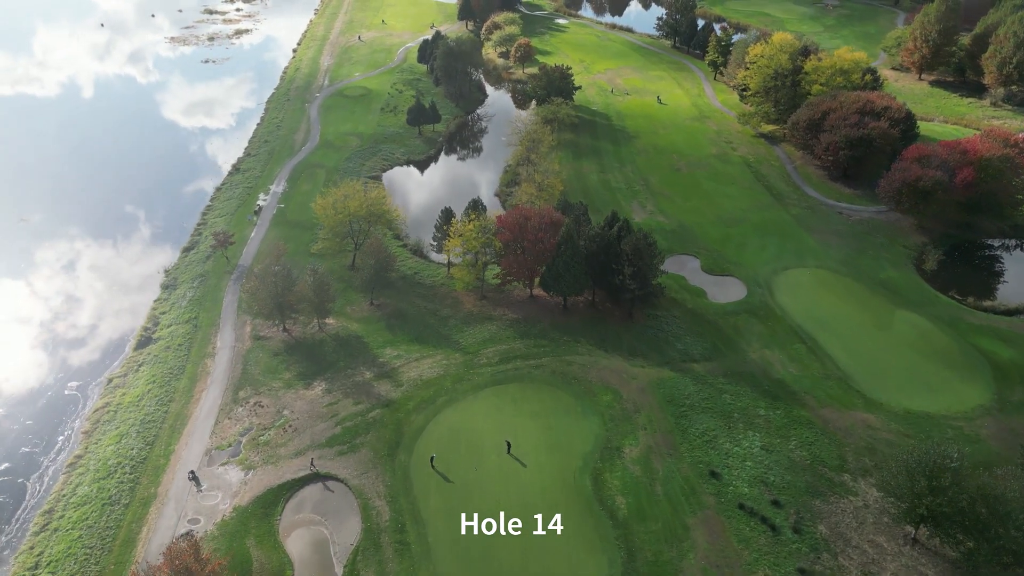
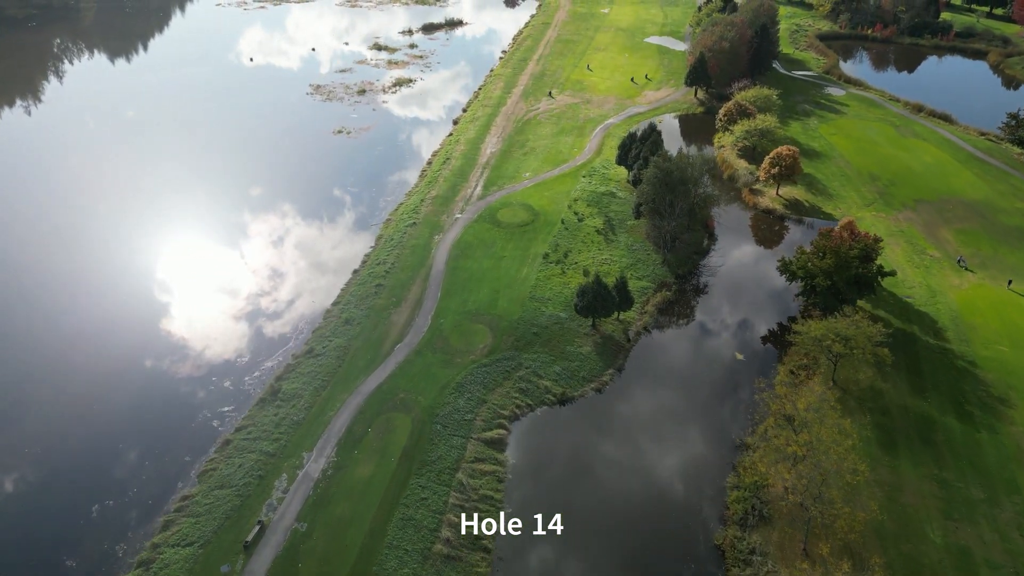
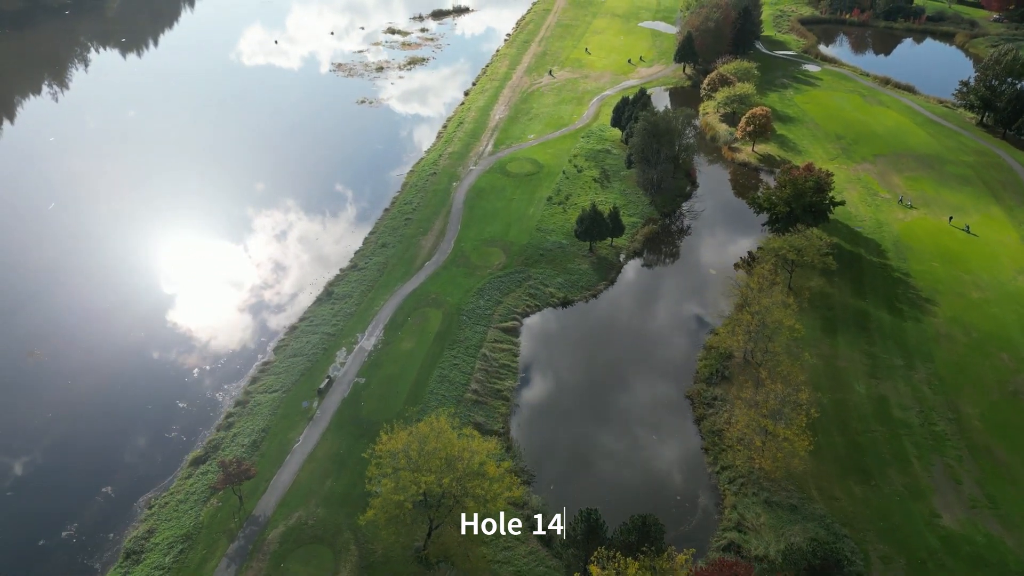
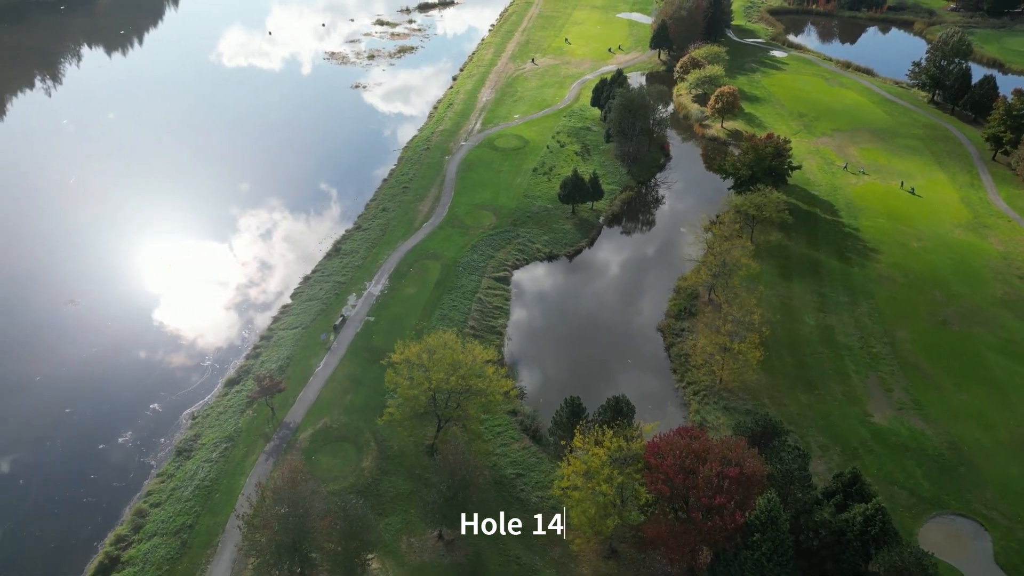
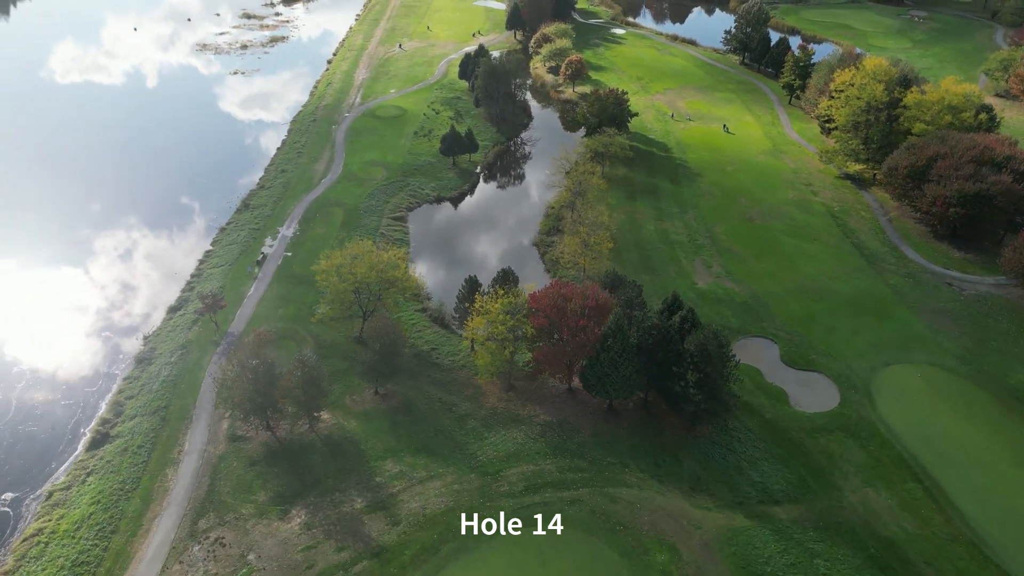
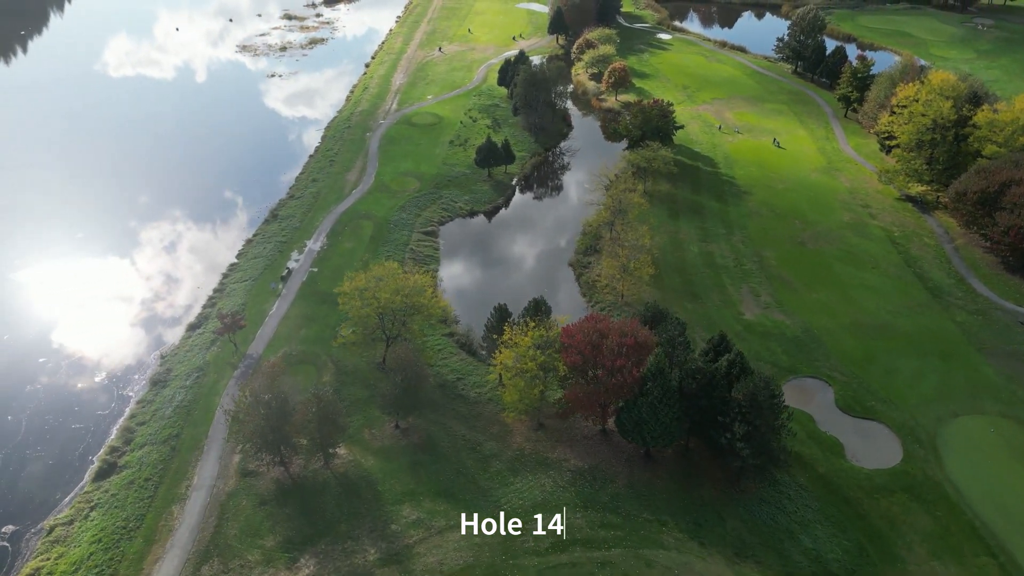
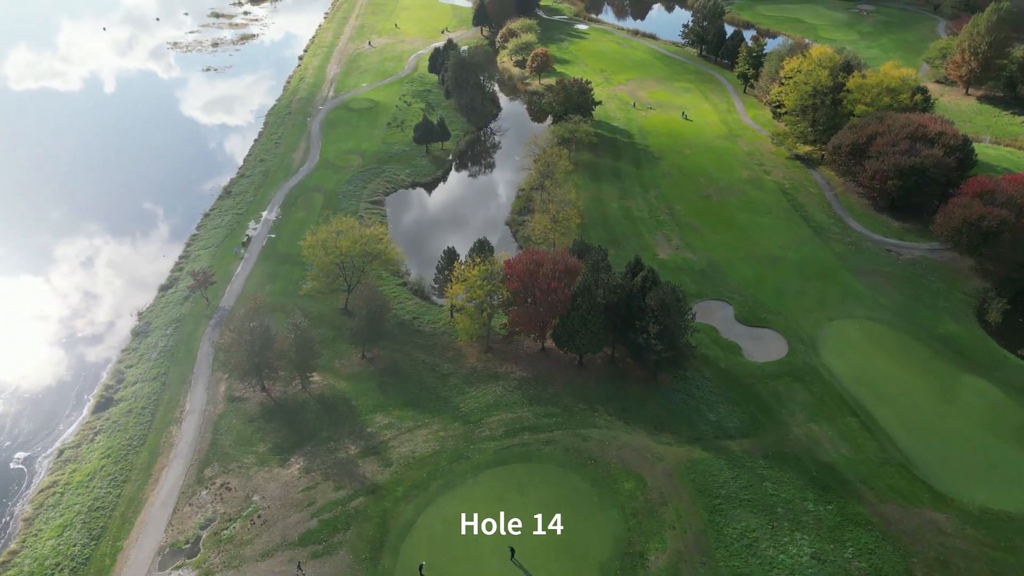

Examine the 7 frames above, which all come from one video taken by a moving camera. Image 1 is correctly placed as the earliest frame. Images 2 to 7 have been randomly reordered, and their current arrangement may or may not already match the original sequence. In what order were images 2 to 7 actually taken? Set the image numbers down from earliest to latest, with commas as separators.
7, 5, 6, 4, 3, 2
